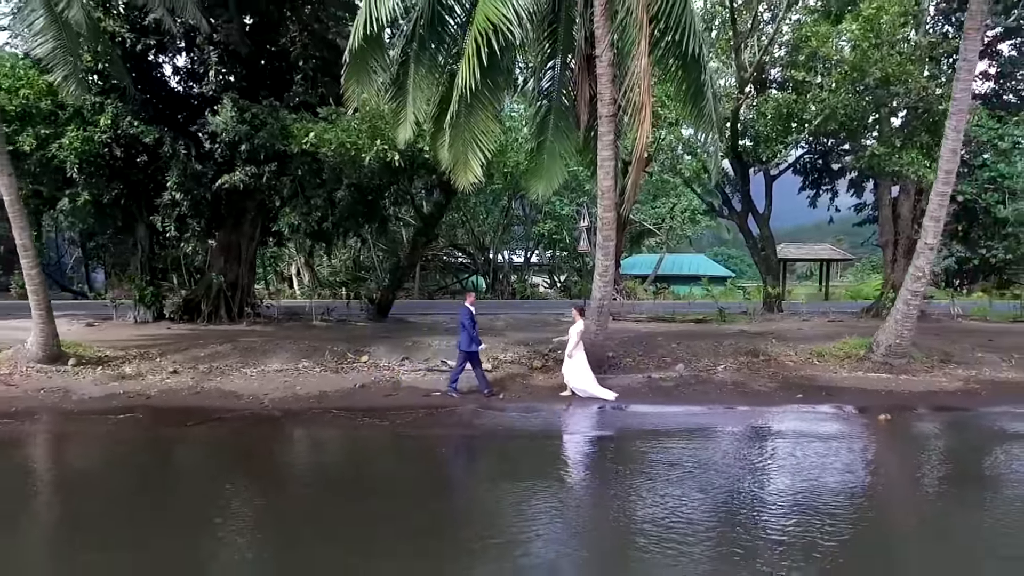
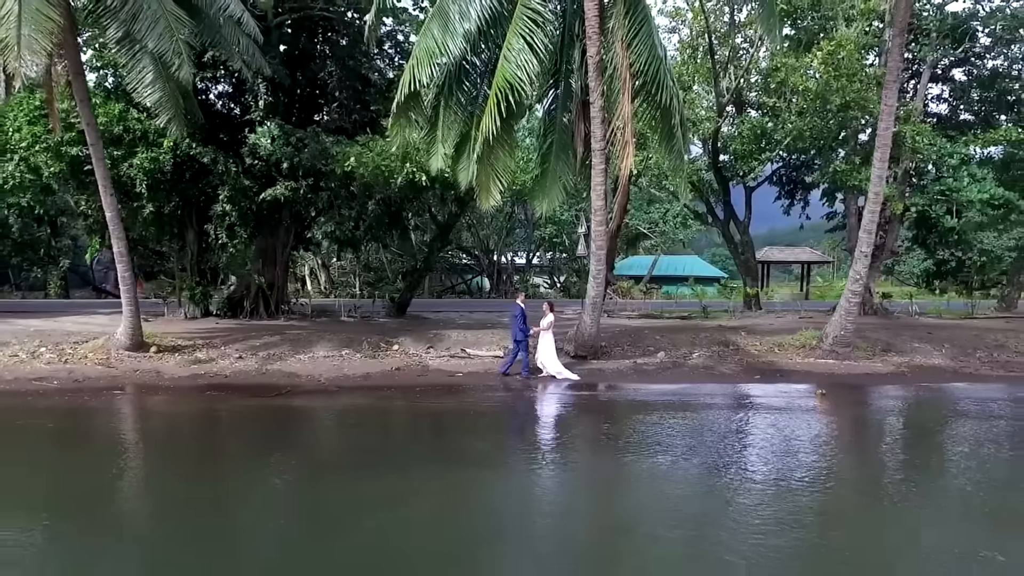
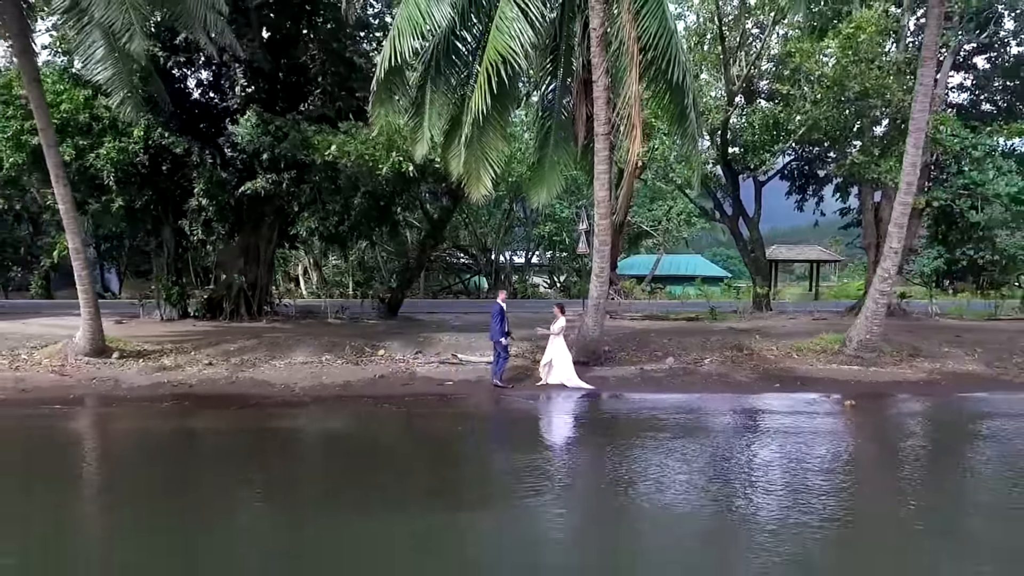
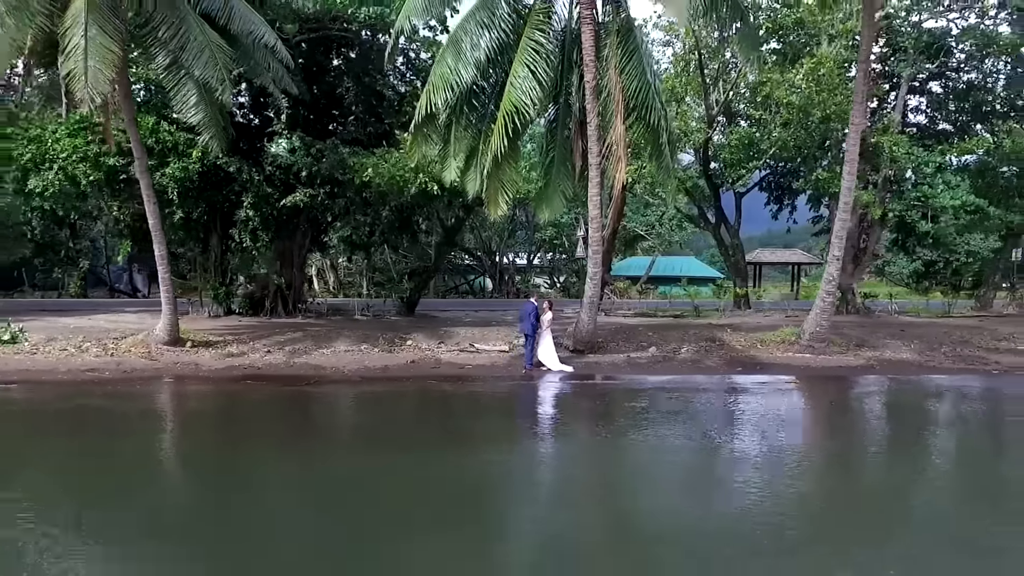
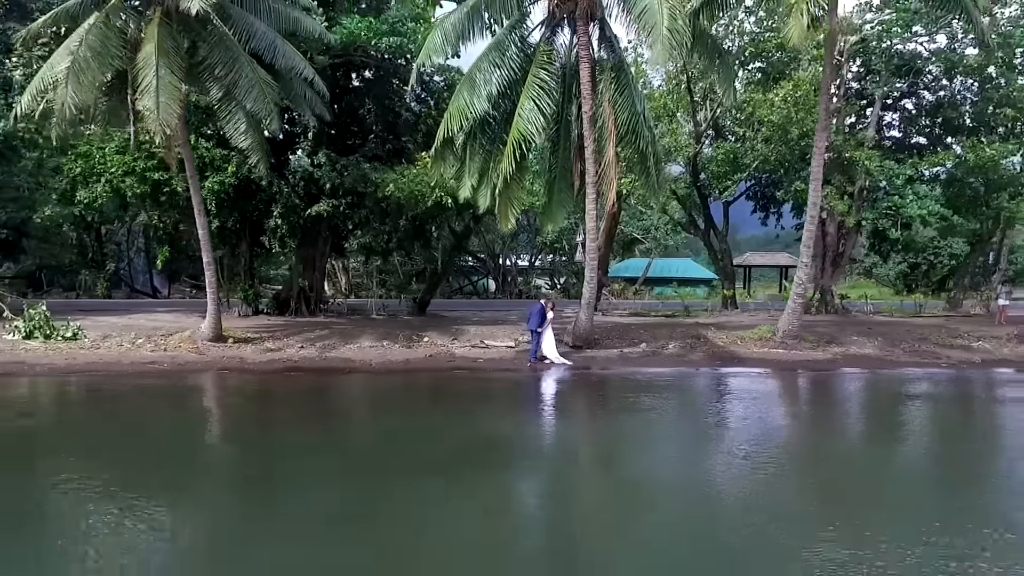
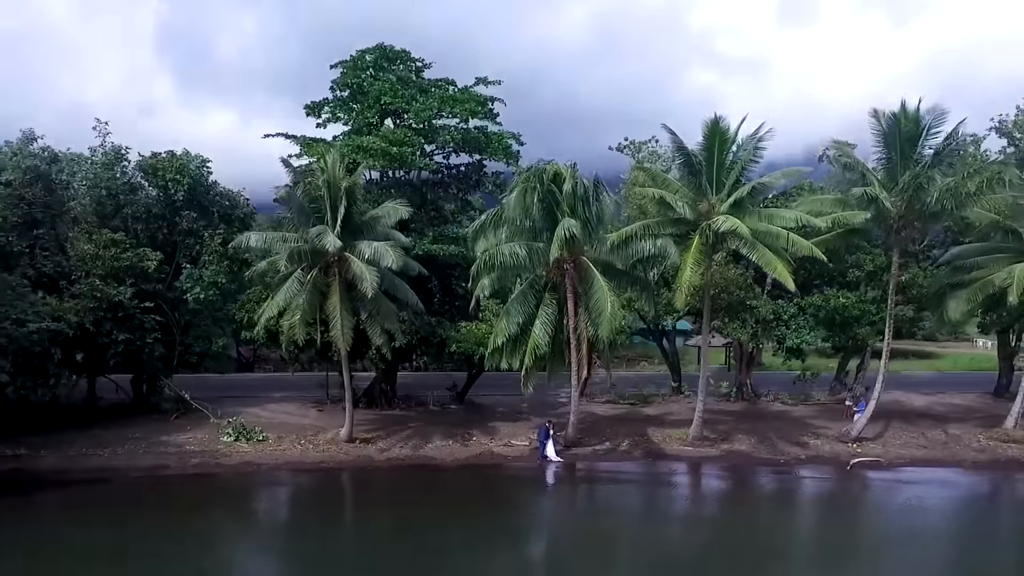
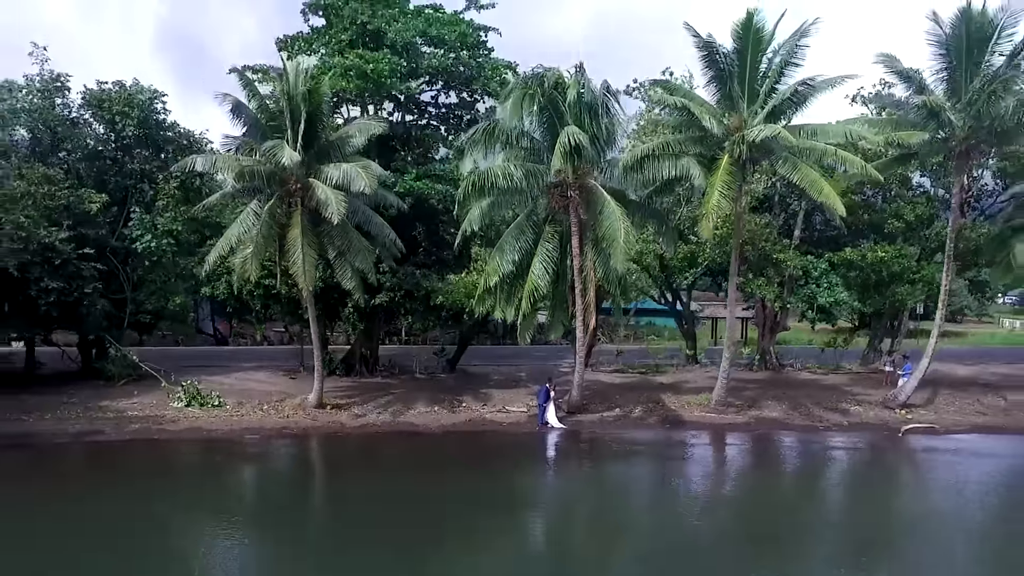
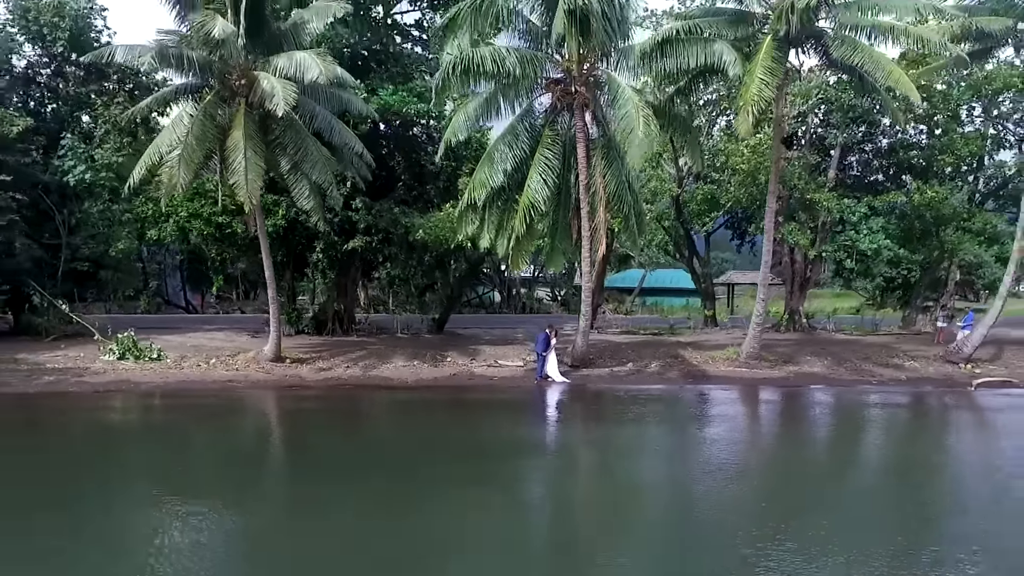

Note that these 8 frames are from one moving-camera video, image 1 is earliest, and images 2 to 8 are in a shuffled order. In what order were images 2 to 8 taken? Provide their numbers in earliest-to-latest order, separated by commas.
3, 2, 4, 5, 8, 7, 6
